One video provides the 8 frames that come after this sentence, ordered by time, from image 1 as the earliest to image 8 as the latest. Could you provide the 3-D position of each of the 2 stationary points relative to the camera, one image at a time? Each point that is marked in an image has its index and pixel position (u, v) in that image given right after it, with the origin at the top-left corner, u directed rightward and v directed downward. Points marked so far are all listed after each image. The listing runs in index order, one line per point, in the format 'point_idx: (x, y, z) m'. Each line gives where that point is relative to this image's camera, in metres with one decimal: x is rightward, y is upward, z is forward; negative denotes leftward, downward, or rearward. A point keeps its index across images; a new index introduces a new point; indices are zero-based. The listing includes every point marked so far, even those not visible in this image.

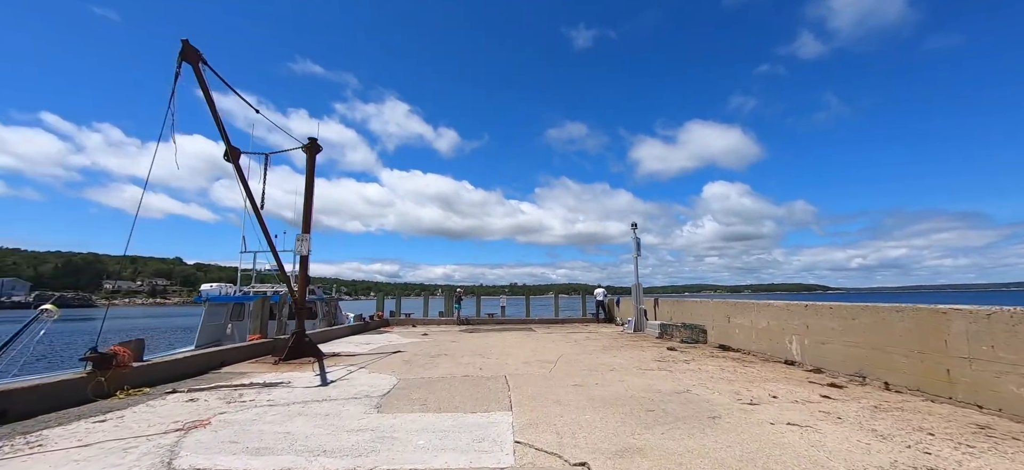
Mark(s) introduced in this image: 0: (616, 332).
0: (+3.6, -3.4, +14.9) m
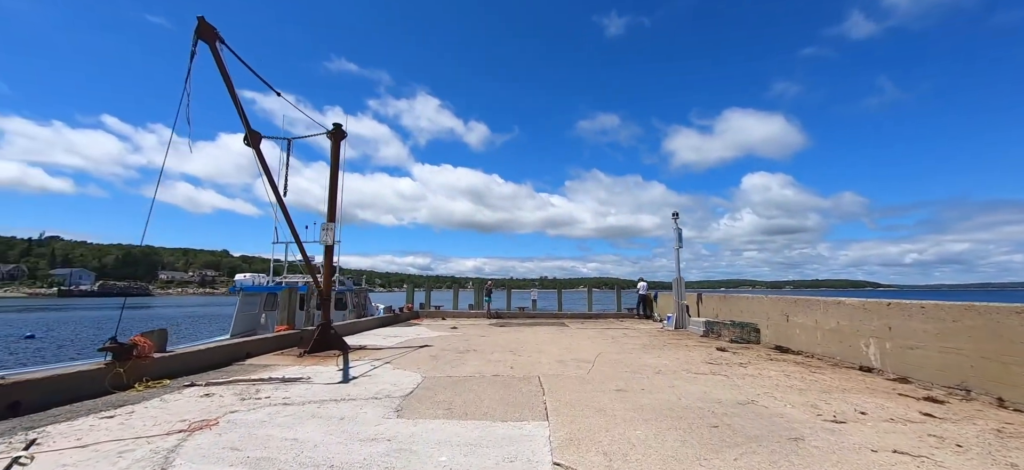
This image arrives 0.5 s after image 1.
0: (+4.6, -3.1, +14.0) m
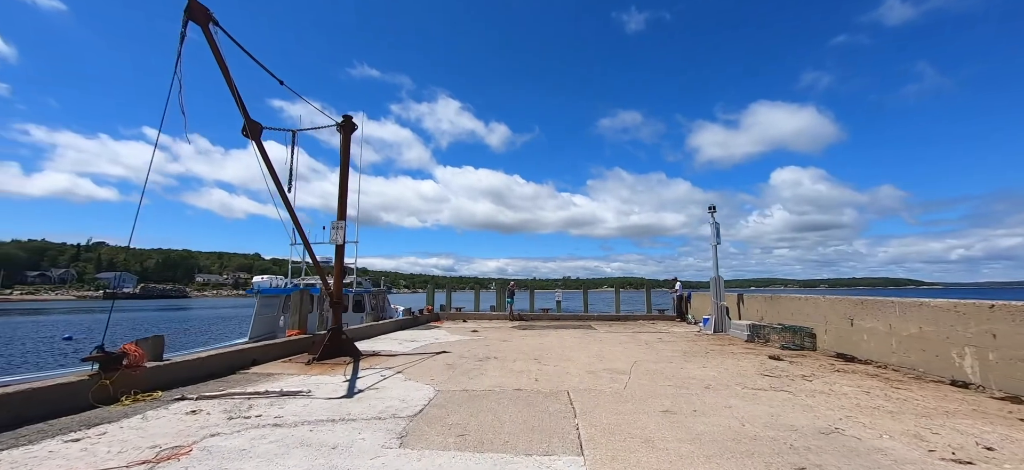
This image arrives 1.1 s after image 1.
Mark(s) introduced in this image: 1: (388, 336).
0: (+5.4, -2.9, +12.9) m
1: (-3.6, -2.9, +12.6) m
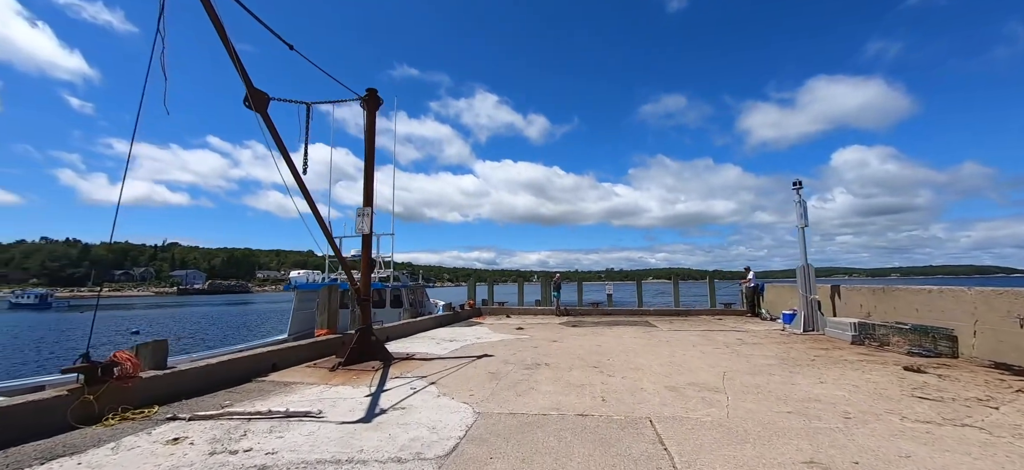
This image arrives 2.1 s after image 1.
0: (+6.6, -2.5, +11.0) m
1: (-2.3, -2.7, +11.6) m
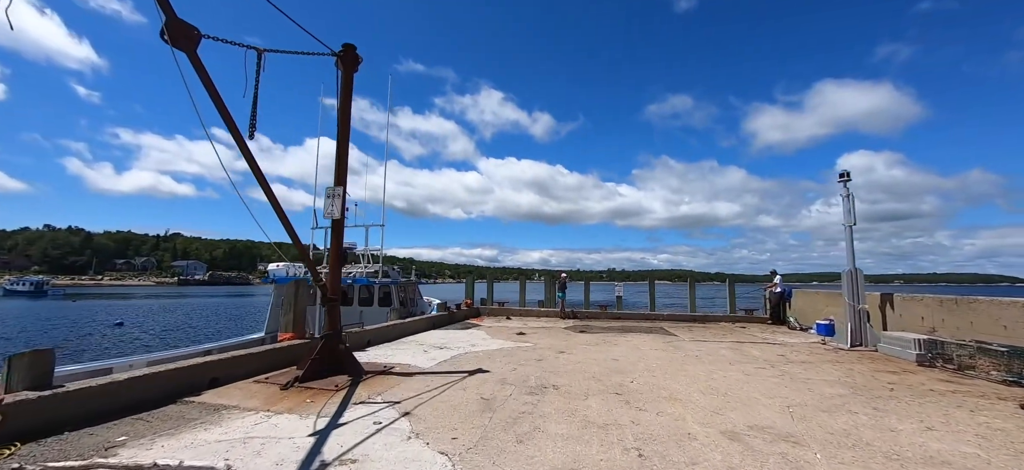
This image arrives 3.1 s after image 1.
0: (+6.6, -2.4, +9.4) m
1: (-2.3, -2.4, +10.1) m
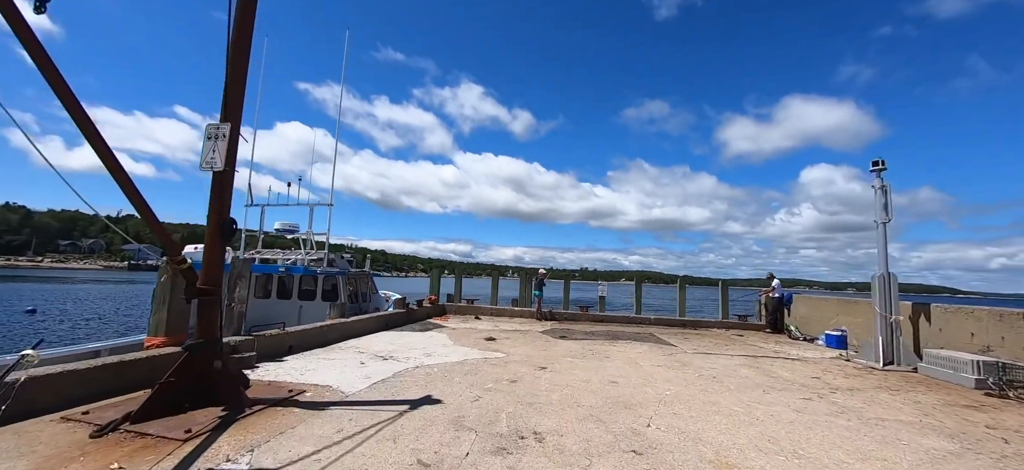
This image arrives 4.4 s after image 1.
0: (+6.1, -2.3, +7.8) m
1: (-2.9, -2.0, +7.9) m
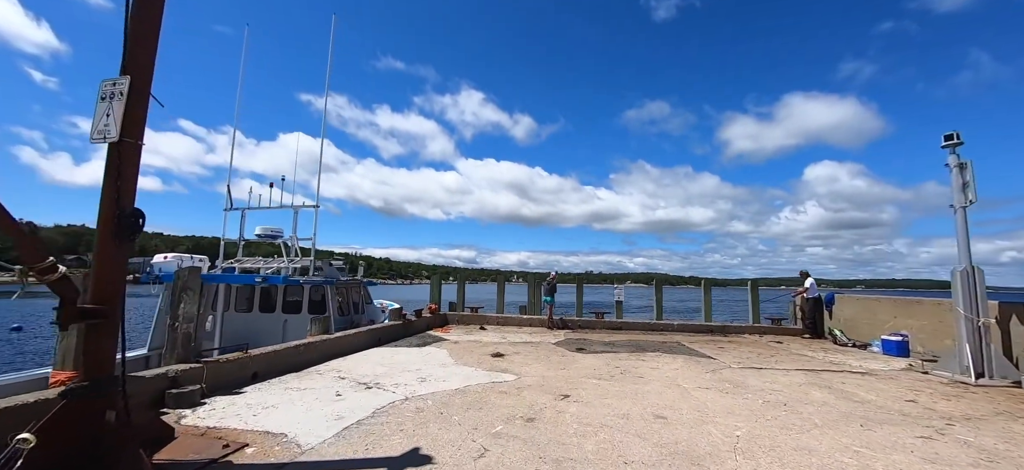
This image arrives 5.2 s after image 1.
0: (+6.2, -2.2, +6.4) m
1: (-2.7, -2.0, +6.6) m
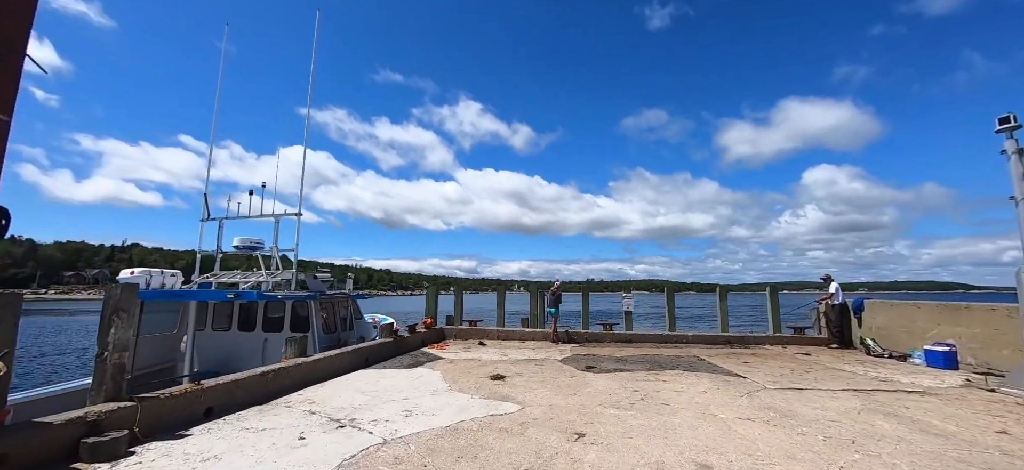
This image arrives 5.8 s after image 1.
0: (+6.3, -2.1, +5.5) m
1: (-2.7, -2.1, +5.7) m
